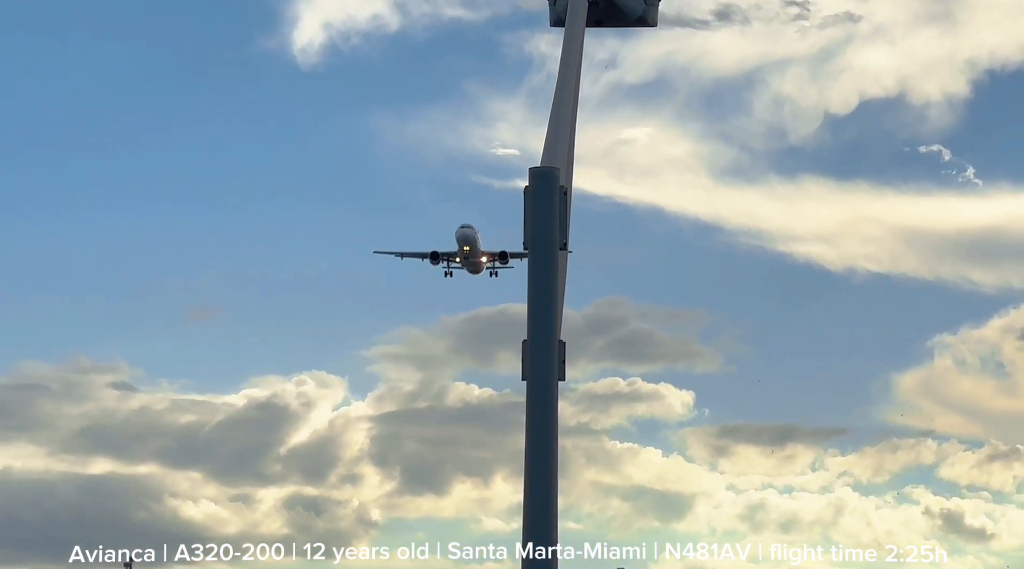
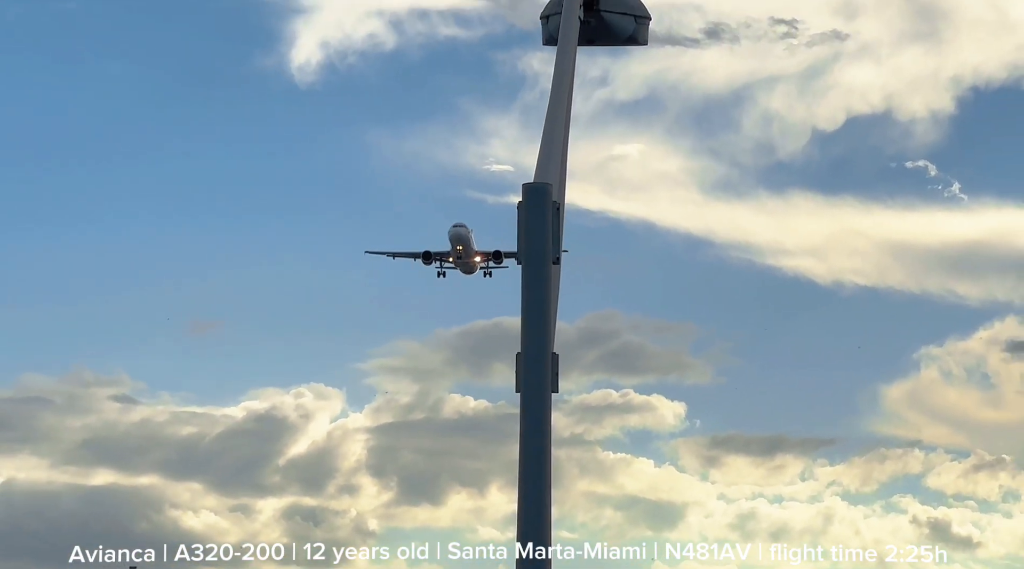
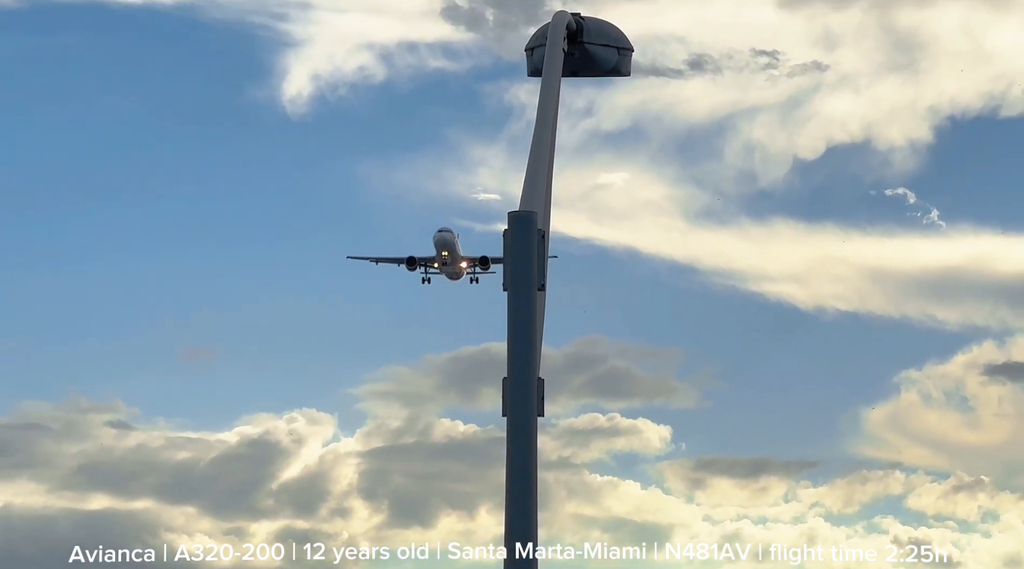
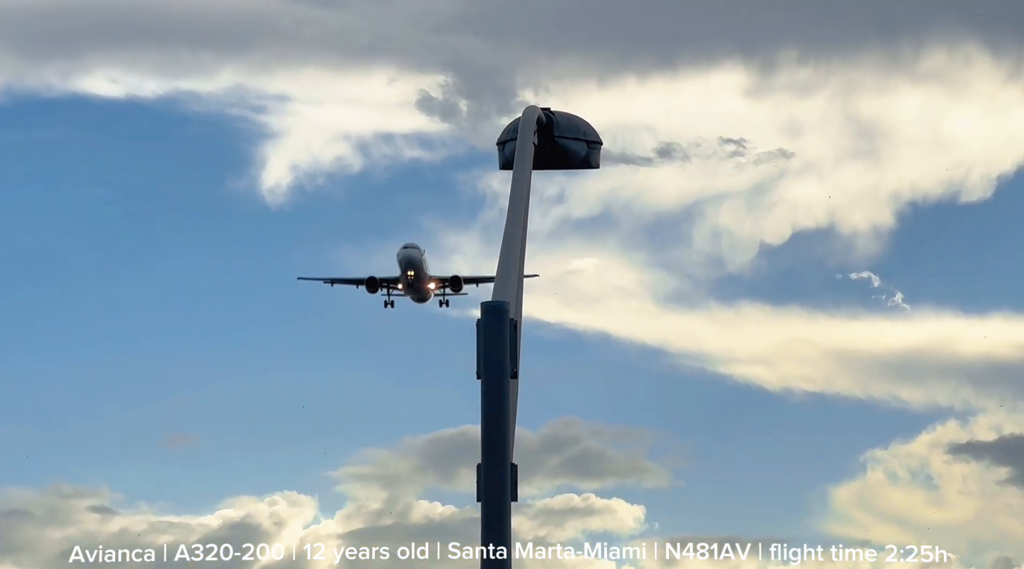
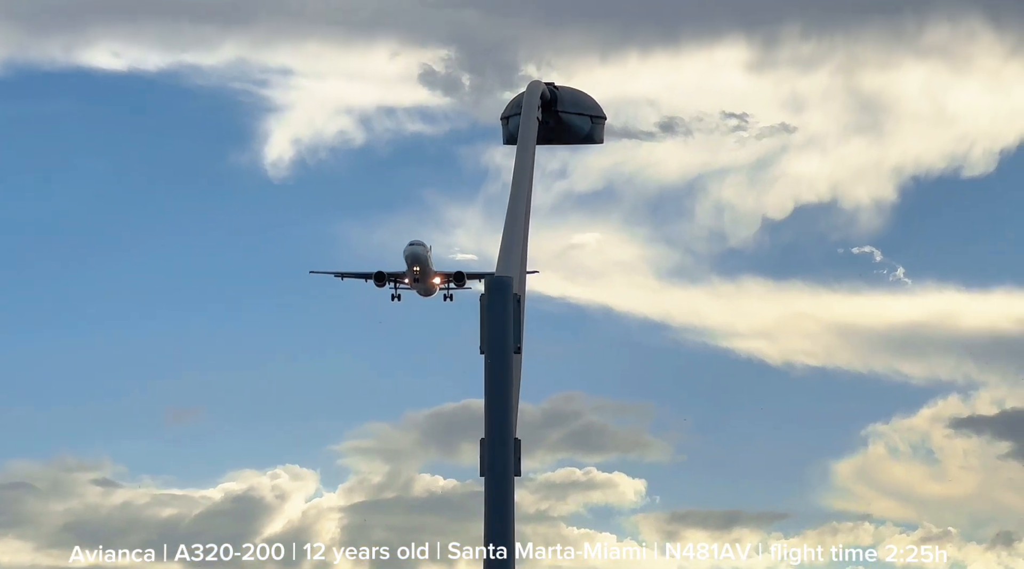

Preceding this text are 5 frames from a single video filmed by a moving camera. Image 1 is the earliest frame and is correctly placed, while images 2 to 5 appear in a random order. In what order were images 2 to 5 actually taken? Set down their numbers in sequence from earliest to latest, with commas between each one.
2, 3, 5, 4
